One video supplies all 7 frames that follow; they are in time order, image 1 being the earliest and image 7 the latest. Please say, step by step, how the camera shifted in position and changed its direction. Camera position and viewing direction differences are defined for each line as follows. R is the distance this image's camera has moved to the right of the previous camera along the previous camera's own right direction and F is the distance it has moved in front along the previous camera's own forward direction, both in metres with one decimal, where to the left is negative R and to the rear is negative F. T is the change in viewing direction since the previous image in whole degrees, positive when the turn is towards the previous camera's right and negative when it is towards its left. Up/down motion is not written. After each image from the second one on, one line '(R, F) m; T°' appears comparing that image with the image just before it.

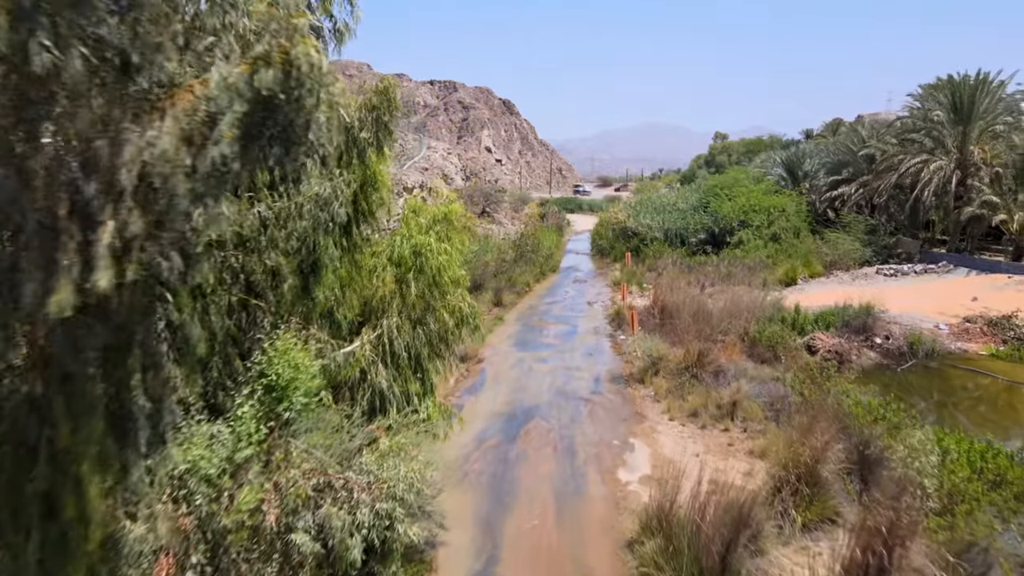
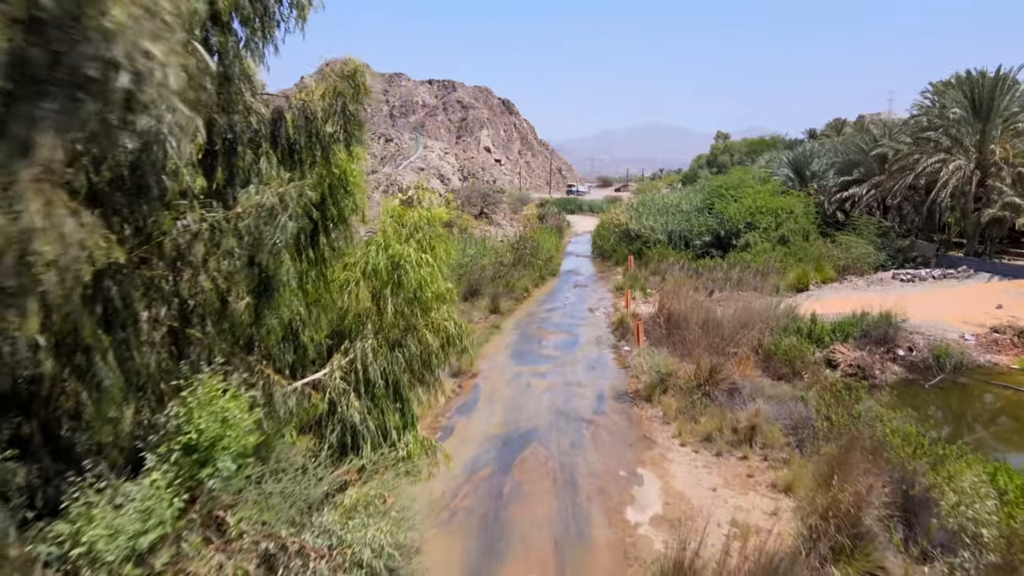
(+0.1, +0.9) m; 0°
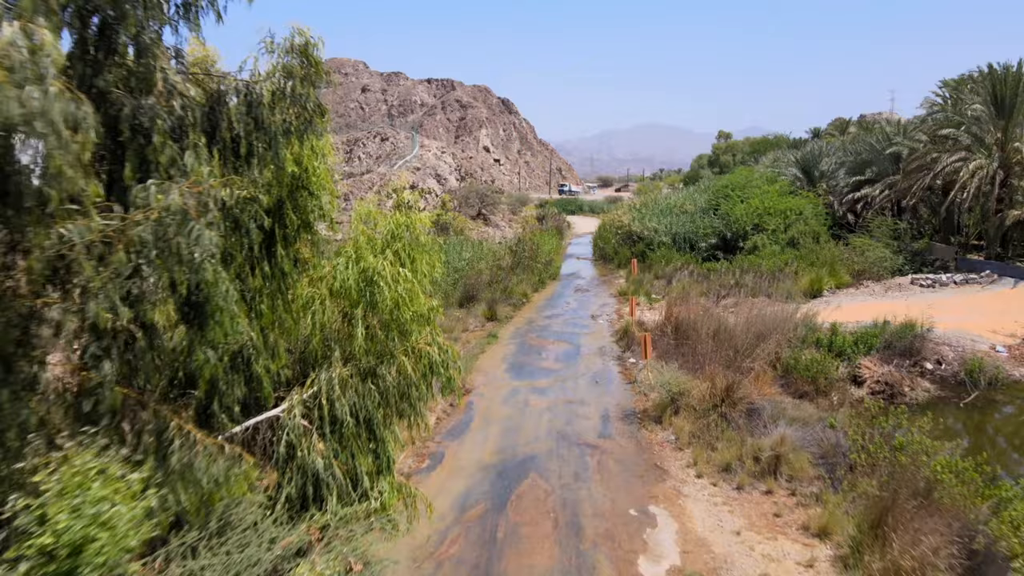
(0.0, +0.9) m; 0°
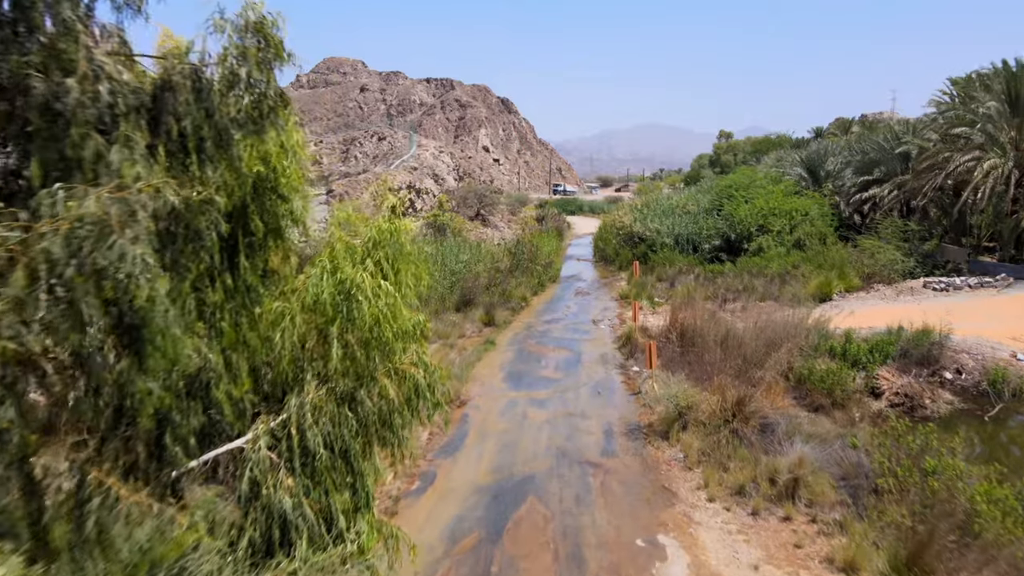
(0.0, +0.5) m; 0°
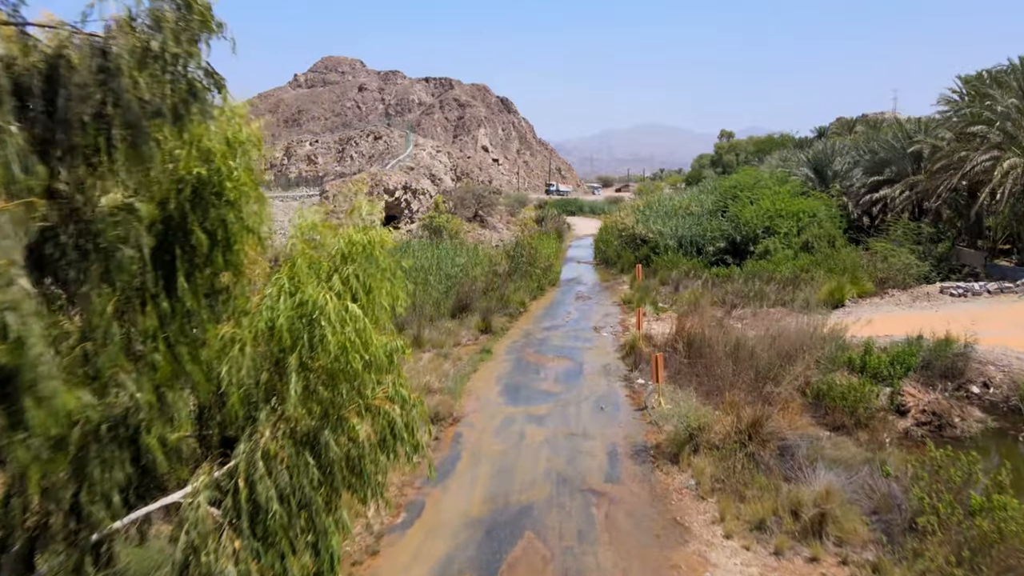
(0.0, +0.7) m; 0°
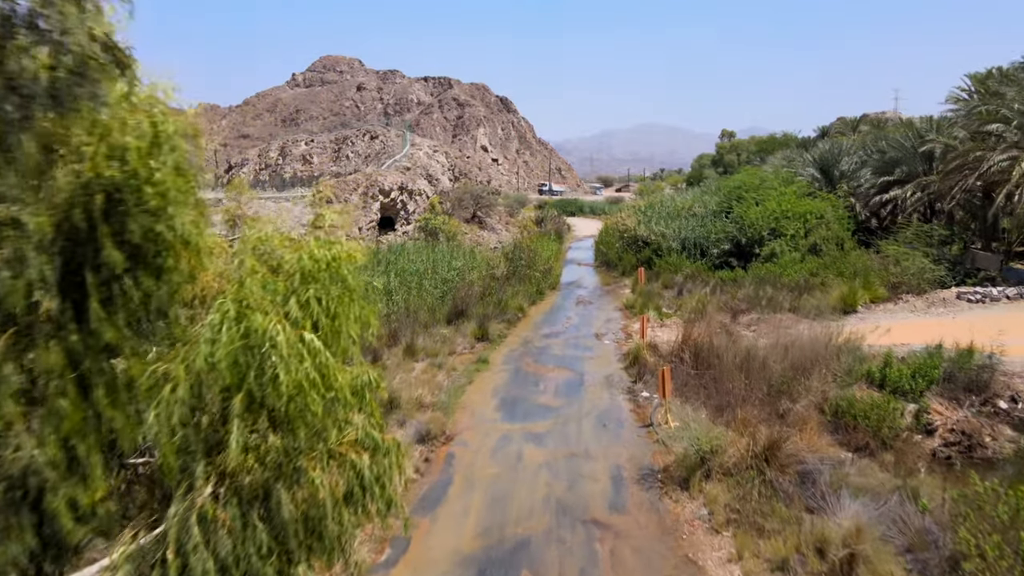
(0.0, +0.6) m; 0°
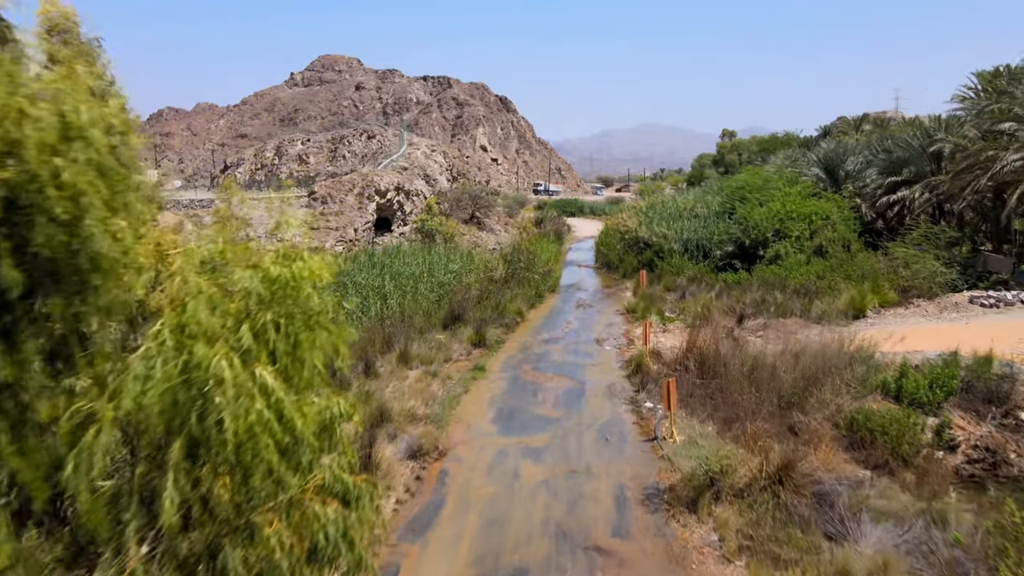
(0.0, +0.5) m; 0°
